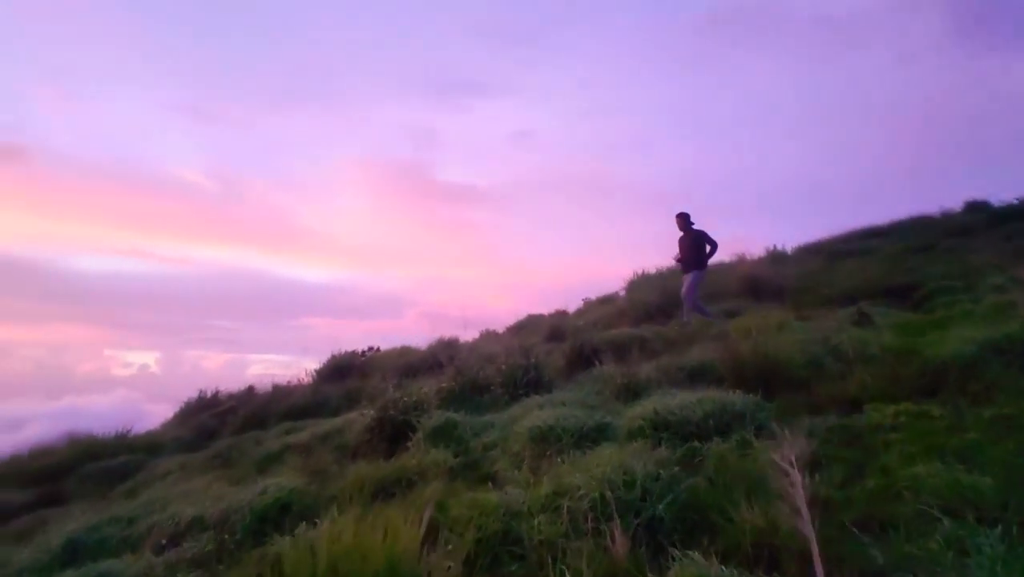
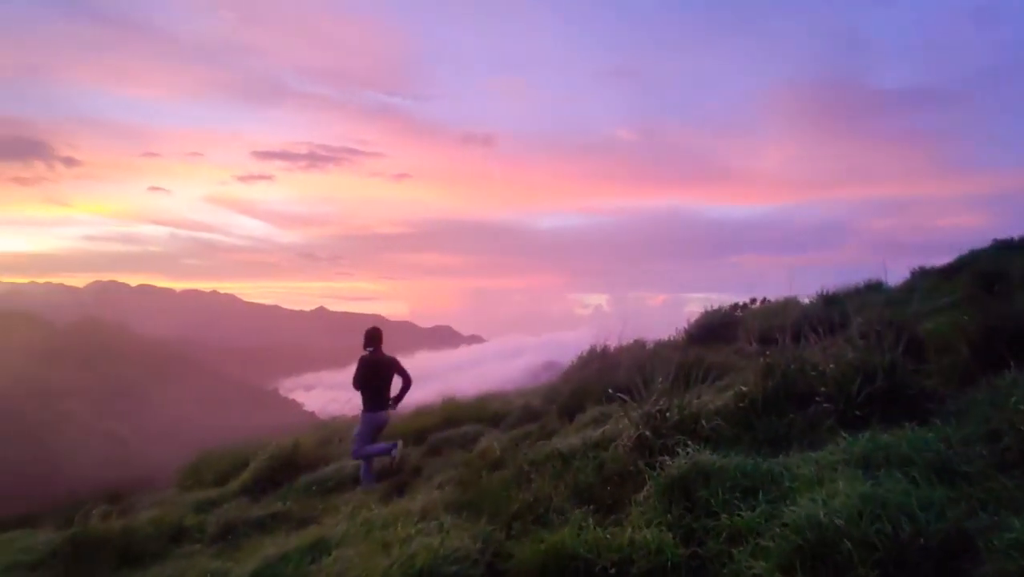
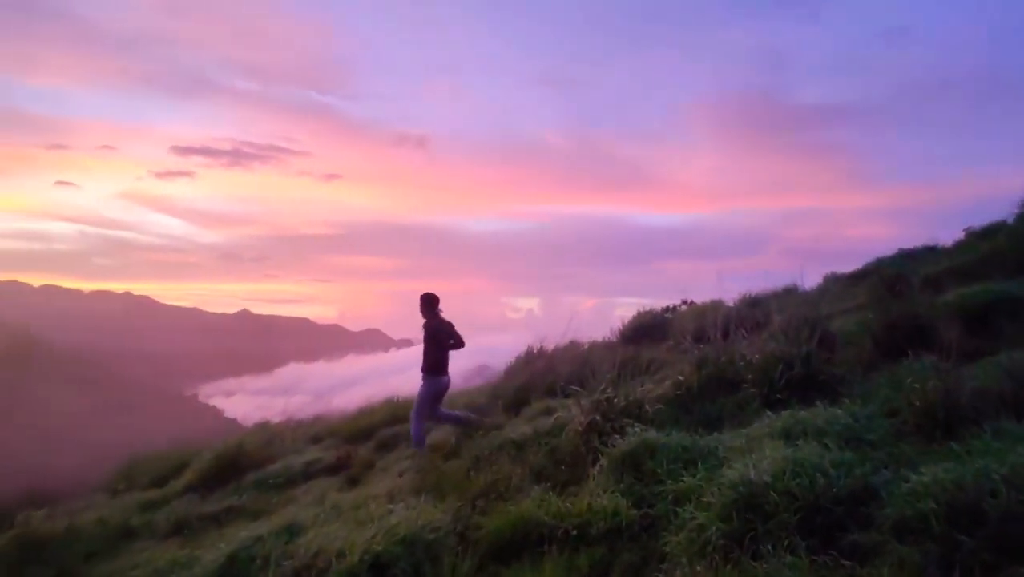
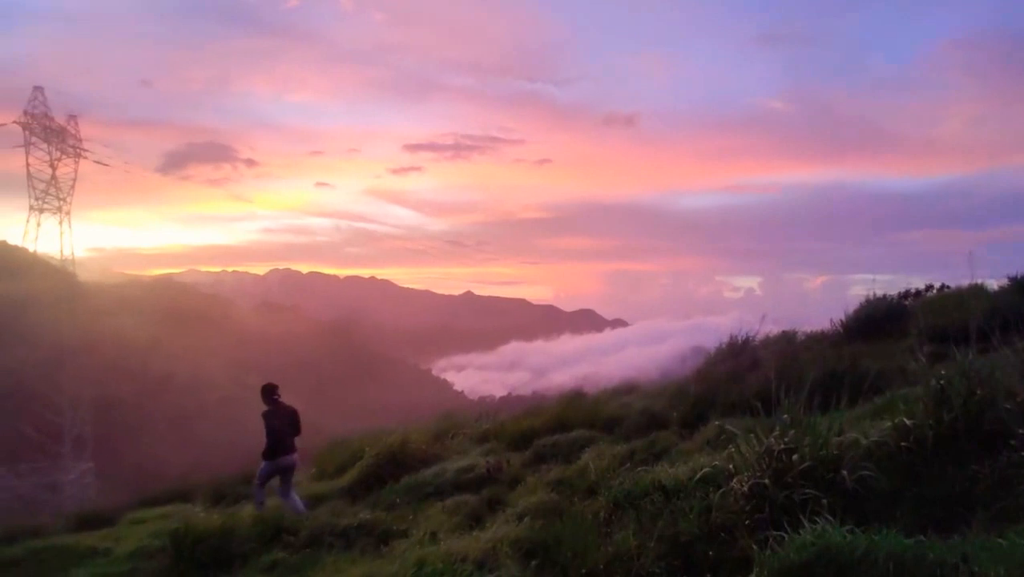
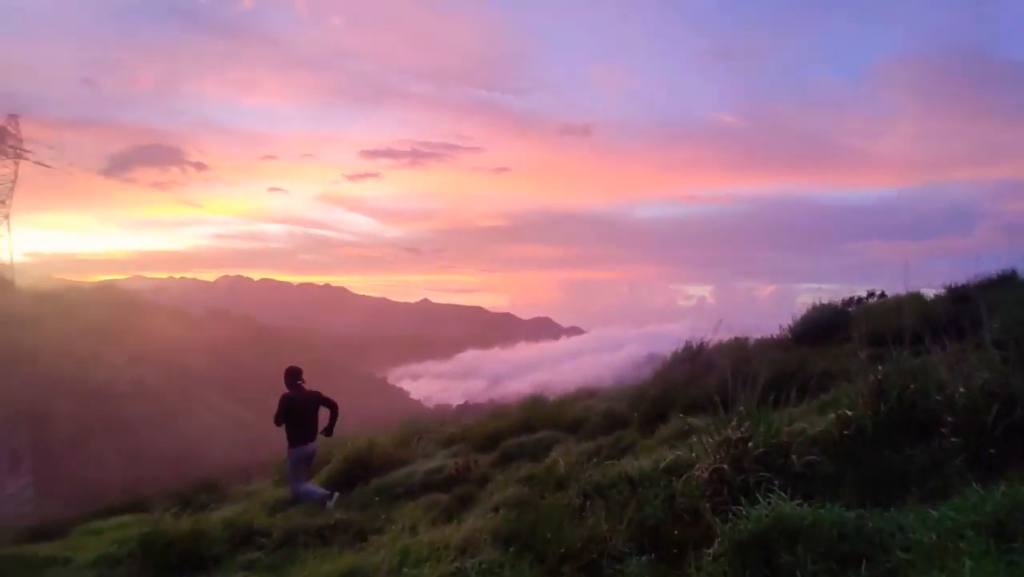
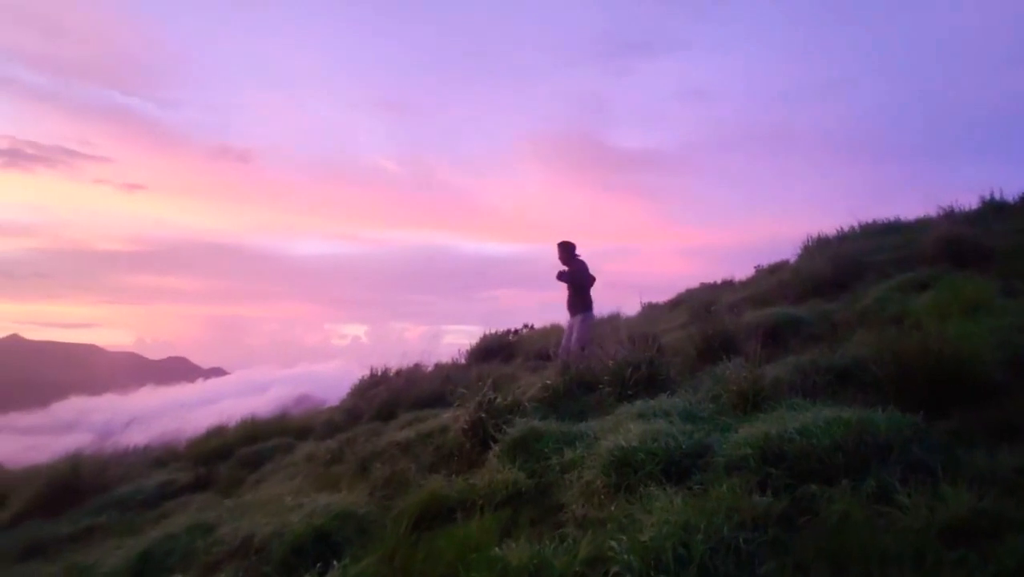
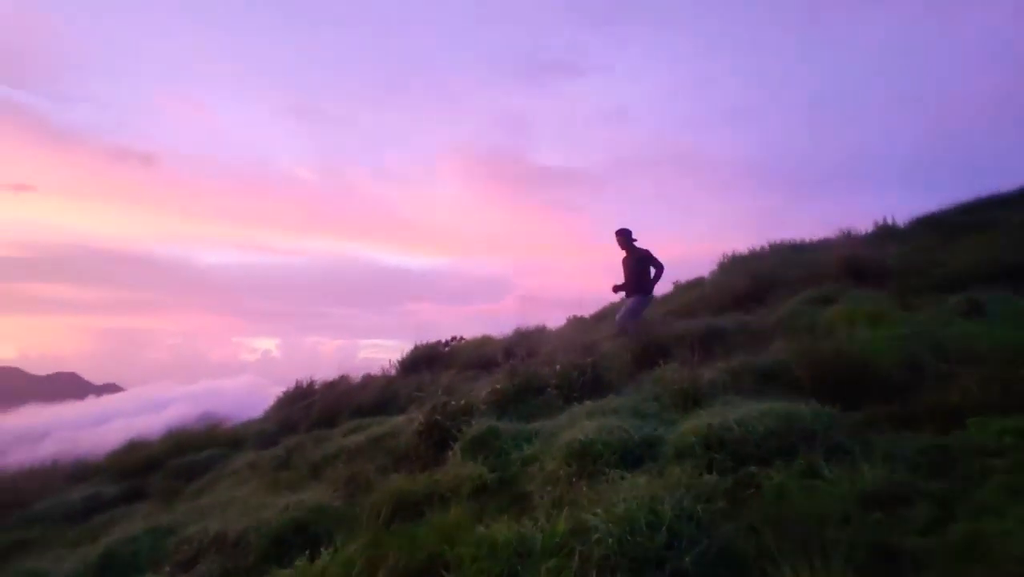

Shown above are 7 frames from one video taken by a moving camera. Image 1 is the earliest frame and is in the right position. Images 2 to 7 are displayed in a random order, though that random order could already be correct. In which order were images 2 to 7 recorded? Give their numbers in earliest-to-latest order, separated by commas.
7, 6, 3, 2, 5, 4
